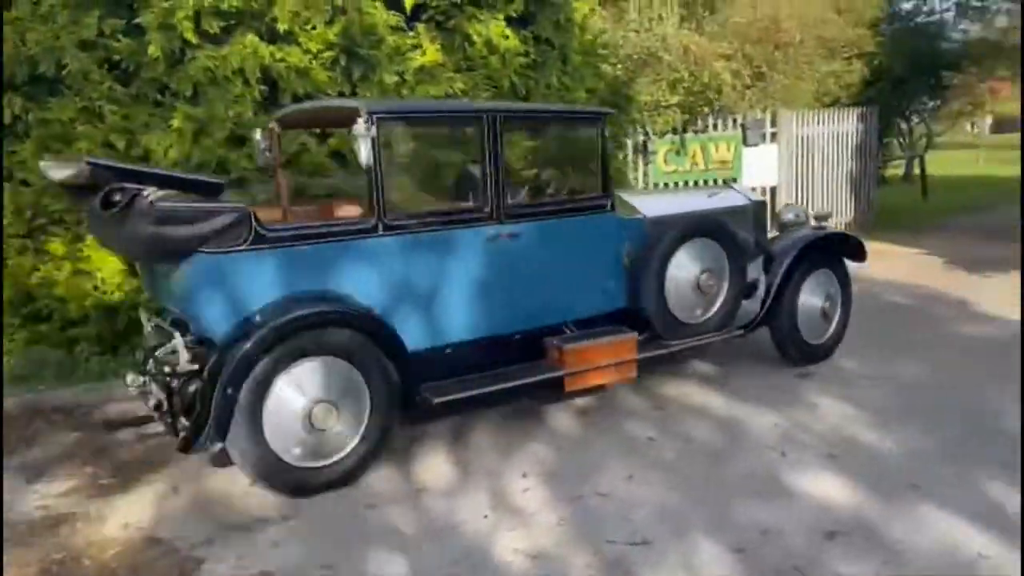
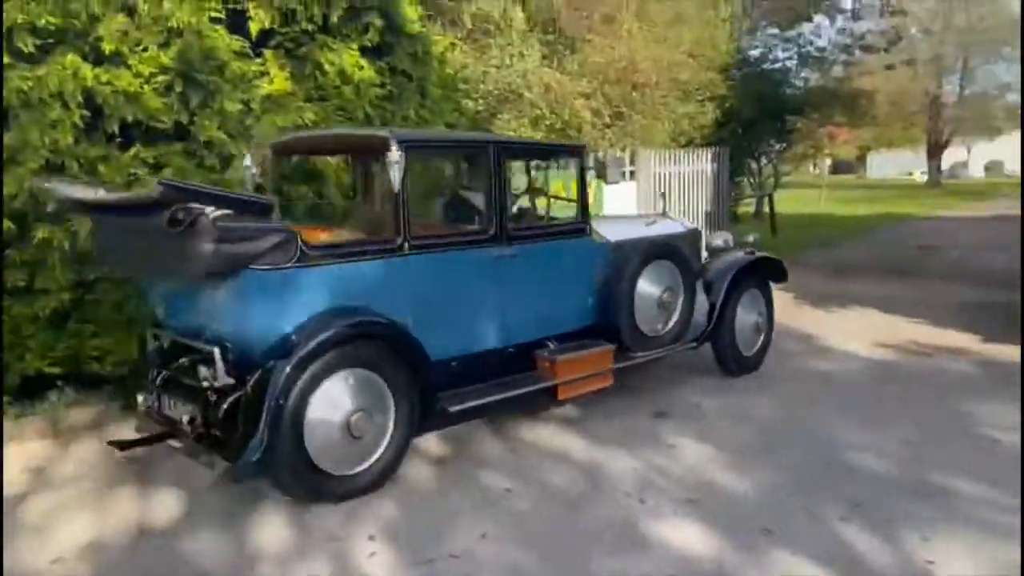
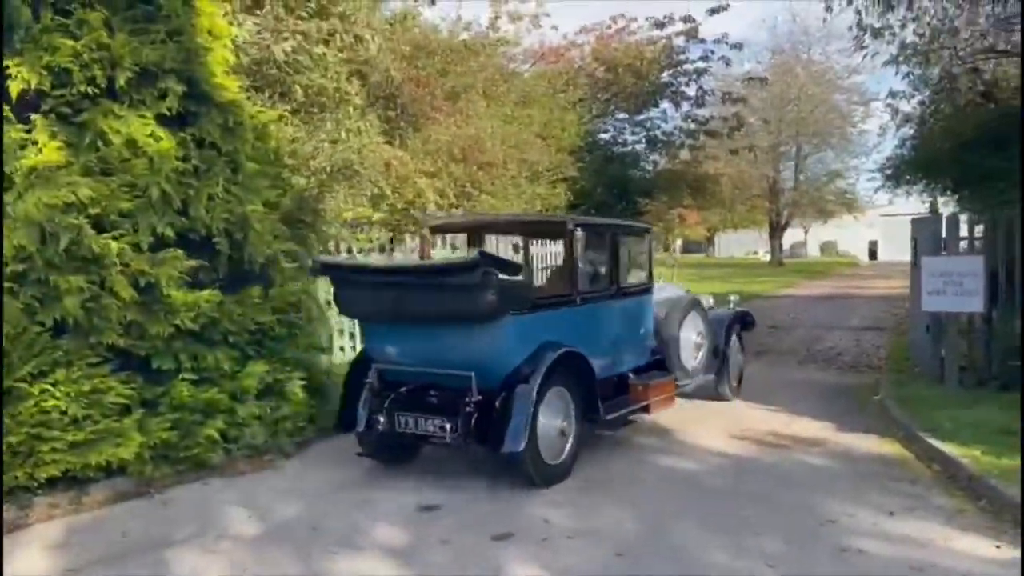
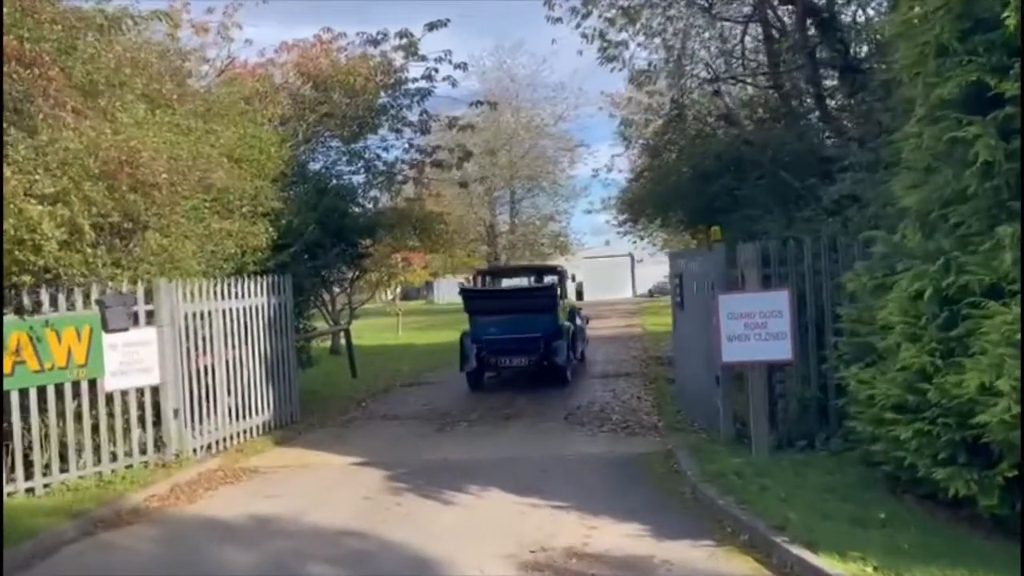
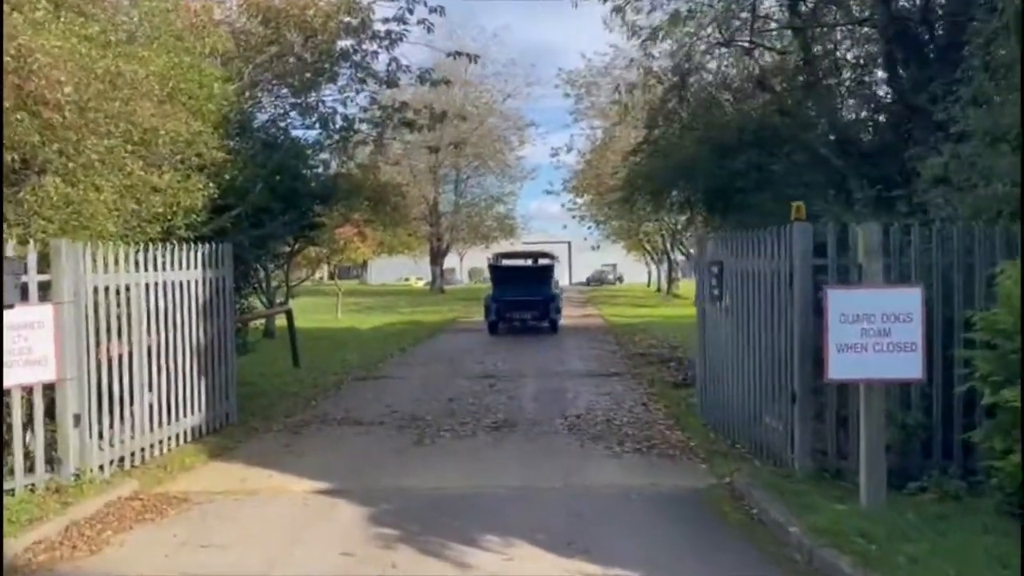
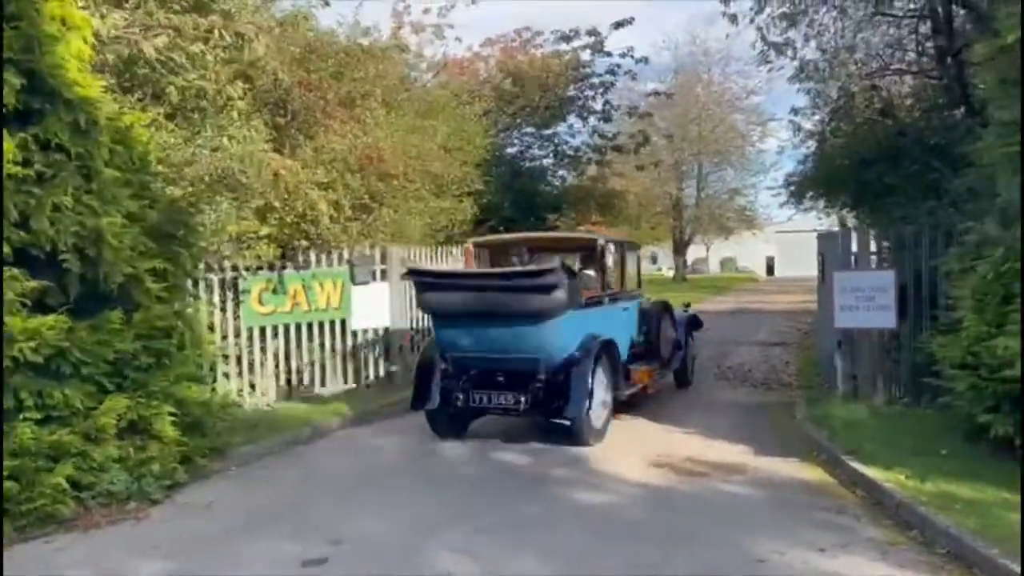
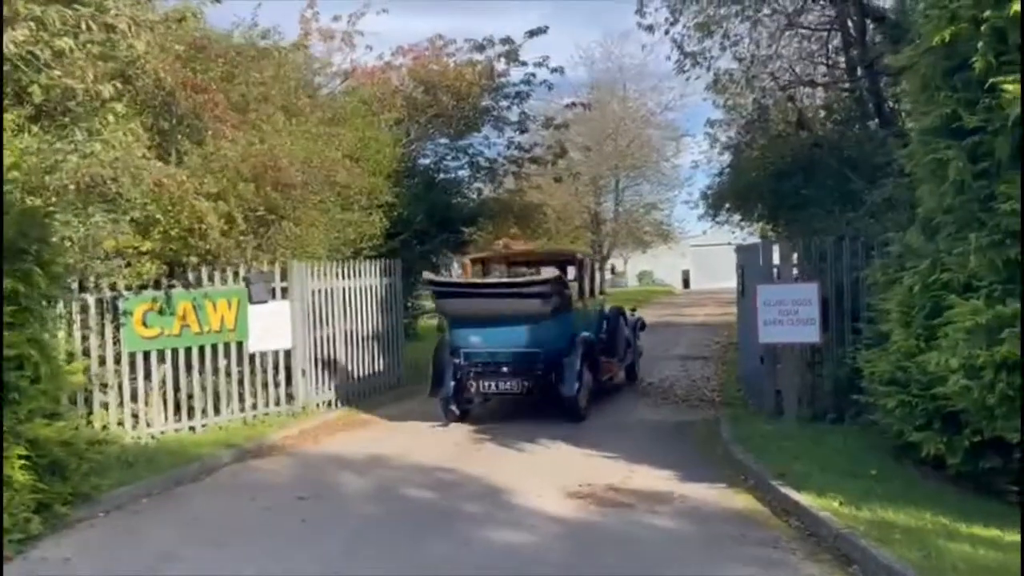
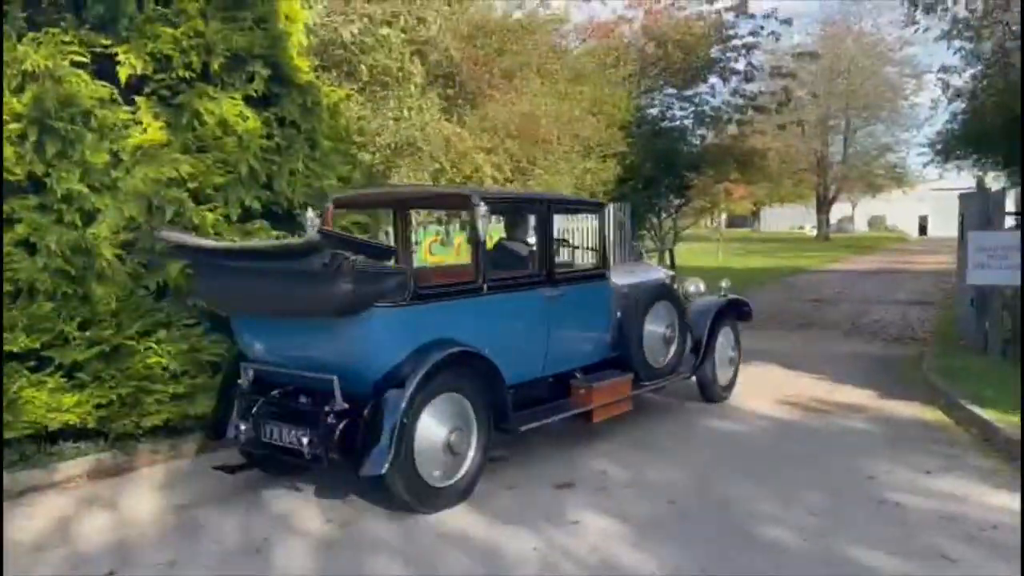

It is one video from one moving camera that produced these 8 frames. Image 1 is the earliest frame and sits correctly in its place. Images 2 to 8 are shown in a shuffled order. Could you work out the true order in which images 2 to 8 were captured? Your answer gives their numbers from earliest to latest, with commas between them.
2, 8, 3, 6, 7, 4, 5
